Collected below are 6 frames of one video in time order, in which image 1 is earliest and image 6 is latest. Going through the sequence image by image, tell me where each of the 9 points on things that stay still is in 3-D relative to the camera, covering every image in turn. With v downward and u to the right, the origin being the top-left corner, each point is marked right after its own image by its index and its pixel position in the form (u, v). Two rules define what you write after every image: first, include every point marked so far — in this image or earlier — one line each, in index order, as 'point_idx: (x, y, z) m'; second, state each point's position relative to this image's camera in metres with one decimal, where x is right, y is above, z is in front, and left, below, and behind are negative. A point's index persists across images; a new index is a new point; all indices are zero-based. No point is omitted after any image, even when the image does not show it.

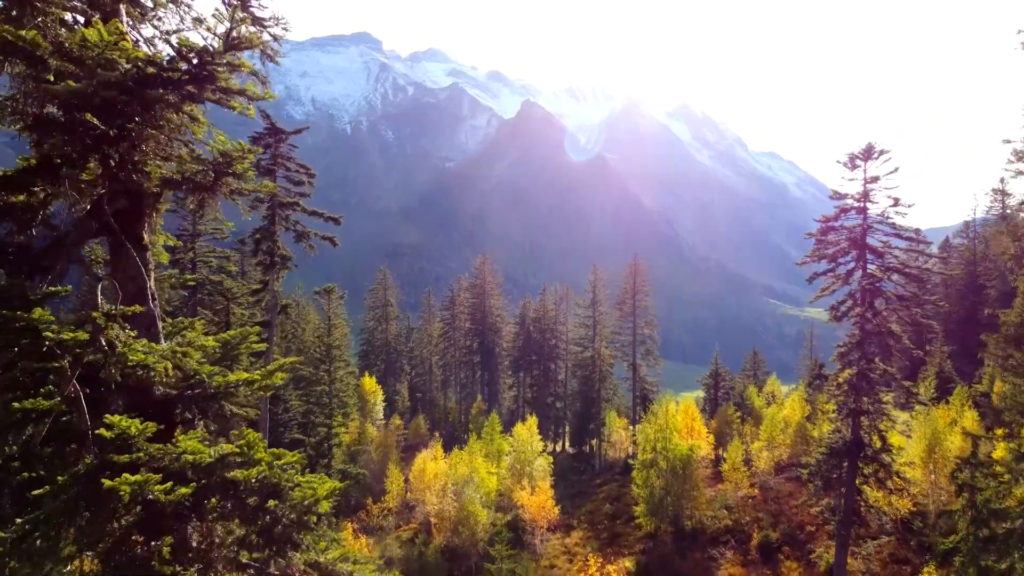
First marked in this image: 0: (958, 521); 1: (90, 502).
0: (+16.4, -8.6, +18.8) m
1: (-2.1, -1.1, +2.6) m
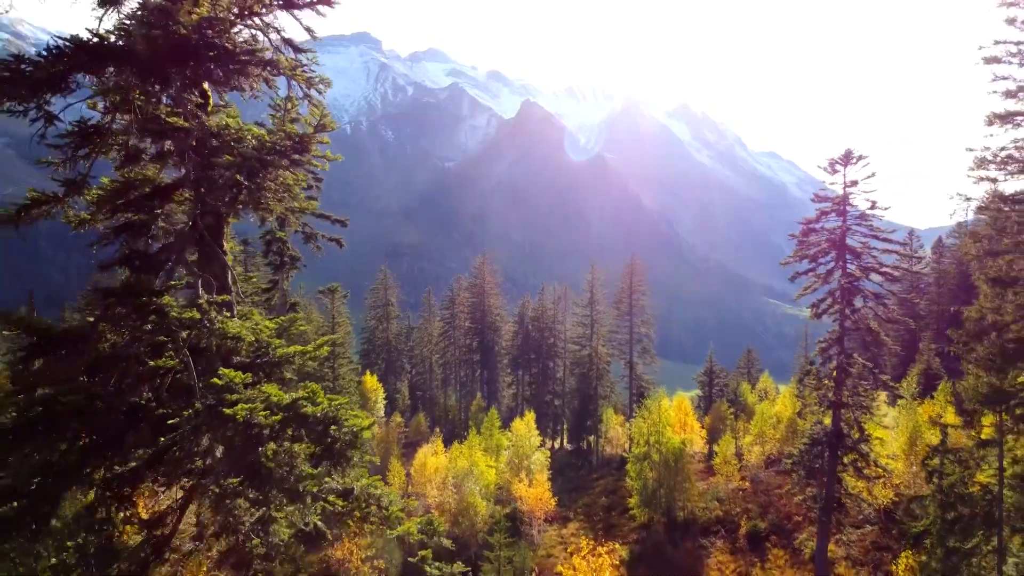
0: (+16.3, -8.5, +20.0) m
1: (-2.2, -1.1, +3.8) m
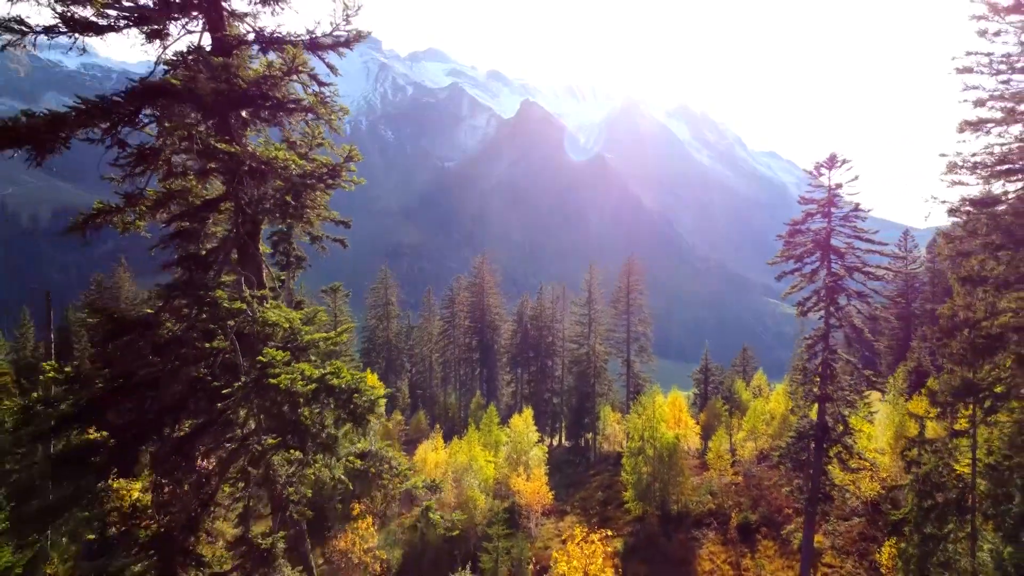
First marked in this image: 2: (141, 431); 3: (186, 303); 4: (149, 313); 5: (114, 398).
0: (+16.2, -8.5, +20.9) m
1: (-2.4, -1.0, +4.7) m
2: (-3.5, -1.4, +4.8) m
3: (-3.2, -0.1, +5.0) m
4: (-3.6, -0.3, +5.0) m
5: (-3.7, -1.0, +4.8) m
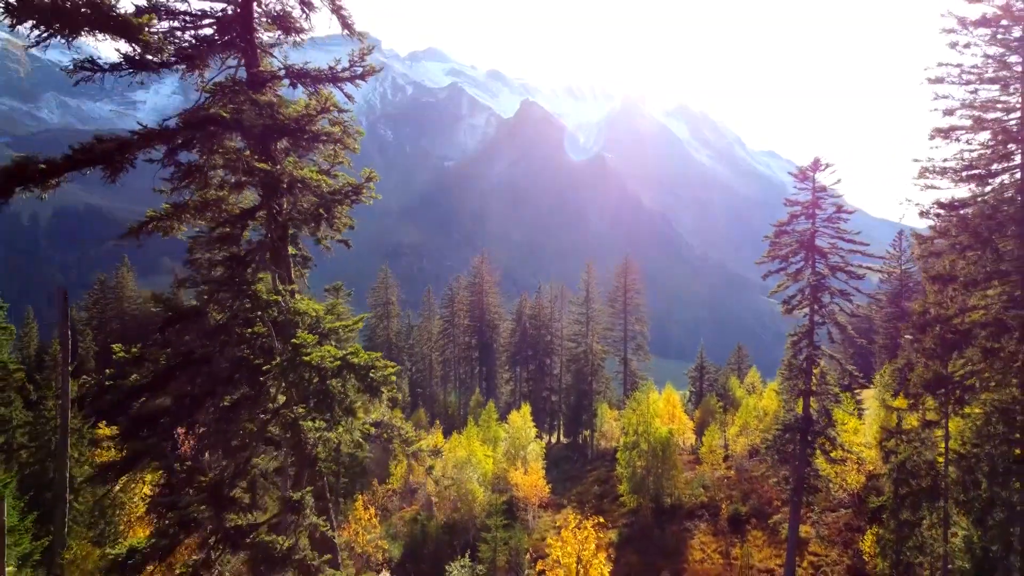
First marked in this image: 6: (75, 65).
0: (+16.0, -8.4, +21.9) m
1: (-2.5, -1.0, +5.7) m
2: (-3.6, -1.3, +5.8) m
3: (-3.3, -0.1, +6.0) m
4: (-3.7, -0.2, +6.0) m
5: (-3.8, -1.0, +5.8) m
6: (-5.2, +2.6, +6.1) m
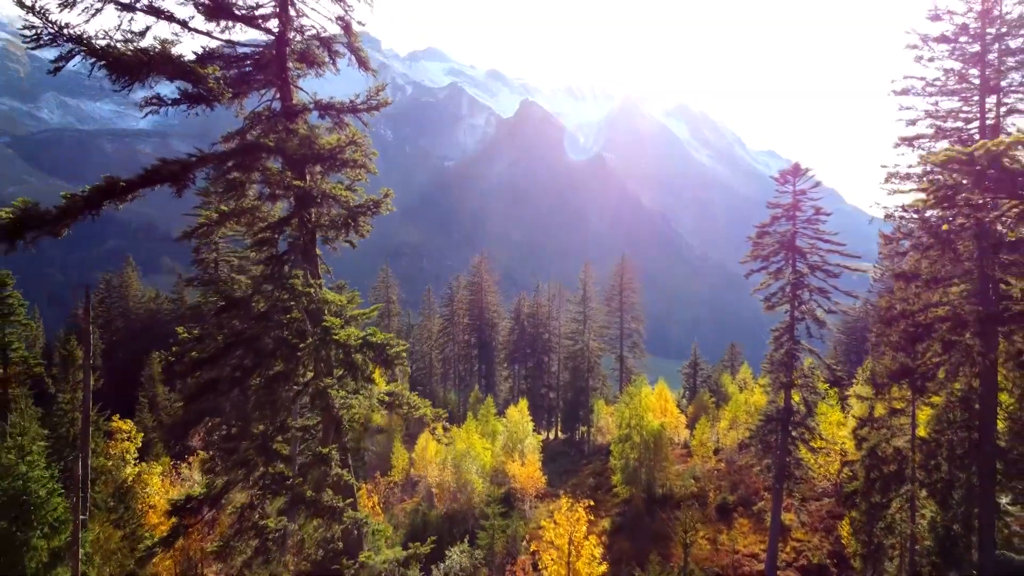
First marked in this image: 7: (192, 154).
0: (+15.8, -8.3, +23.3) m
1: (-2.7, -0.9, +7.1) m
2: (-3.8, -1.2, +7.2) m
3: (-3.5, 0.0, +7.3) m
4: (-3.9, -0.1, +7.4) m
5: (-4.0, -0.9, +7.2) m
6: (-5.4, +2.7, +7.5) m
7: (-4.6, +1.9, +7.4) m
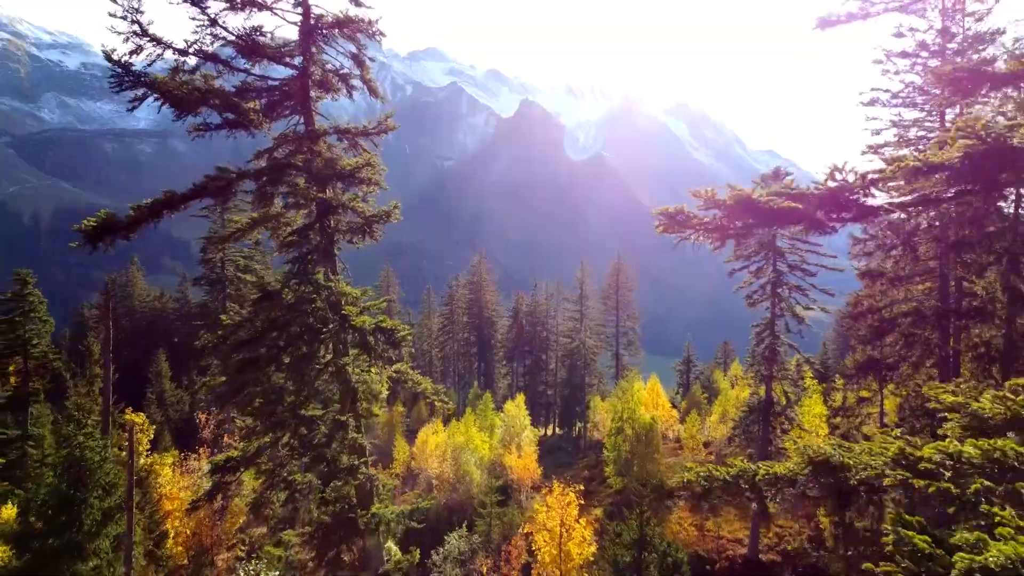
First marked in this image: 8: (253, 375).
0: (+15.6, -8.2, +24.8) m
1: (-2.9, -0.8, +8.5) m
2: (-4.1, -1.1, +8.7) m
3: (-3.7, +0.1, +8.8) m
4: (-4.1, 0.0, +8.9) m
5: (-4.3, -0.8, +8.7) m
6: (-5.6, +2.8, +9.0) m
7: (-4.9, +2.0, +8.8) m
8: (-4.5, -1.5, +8.8) m
